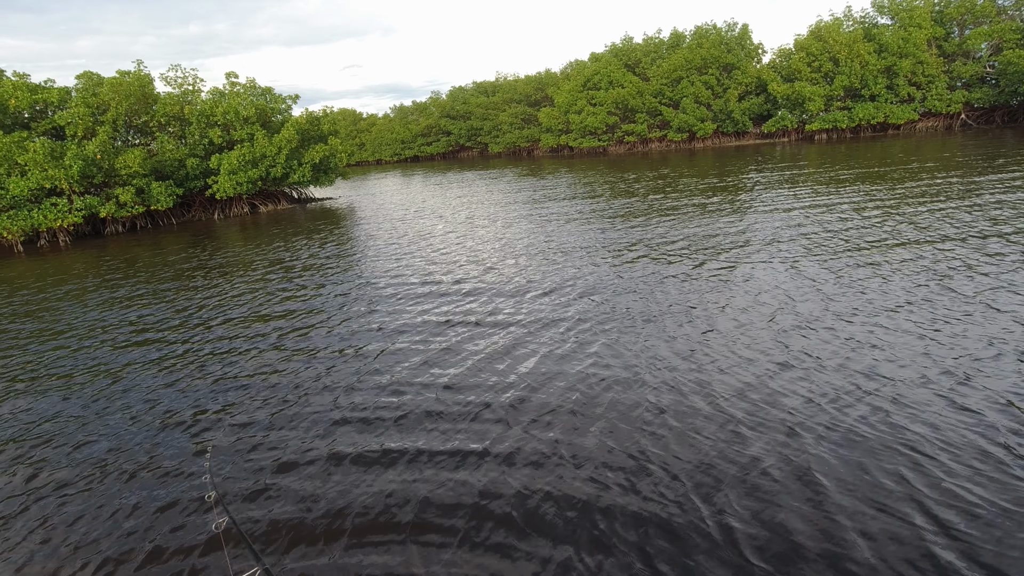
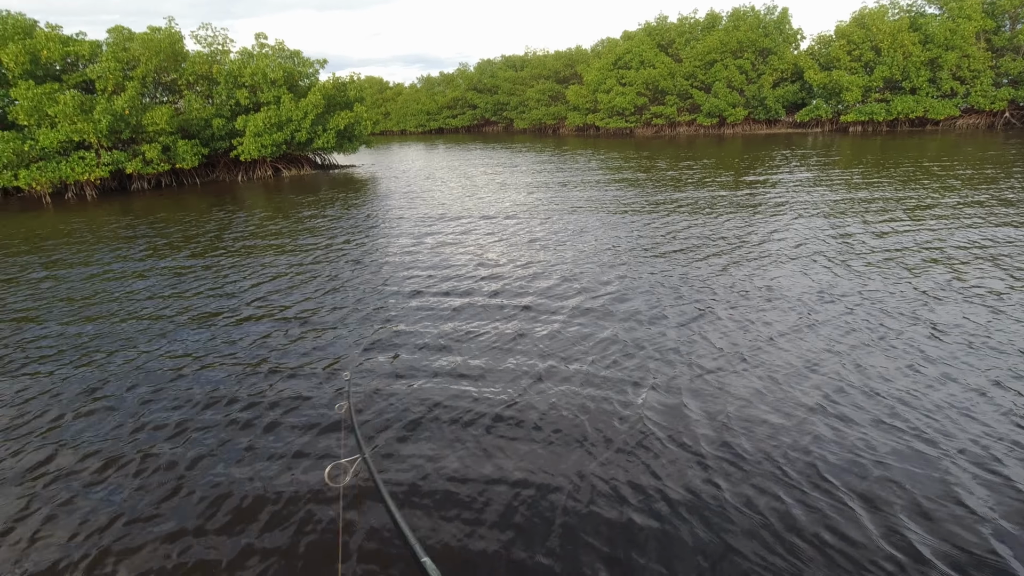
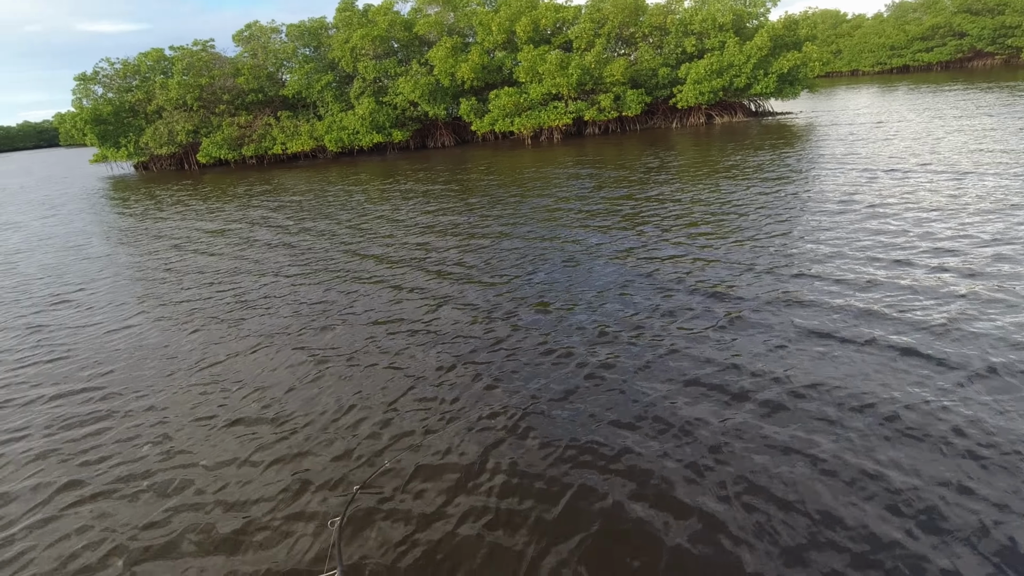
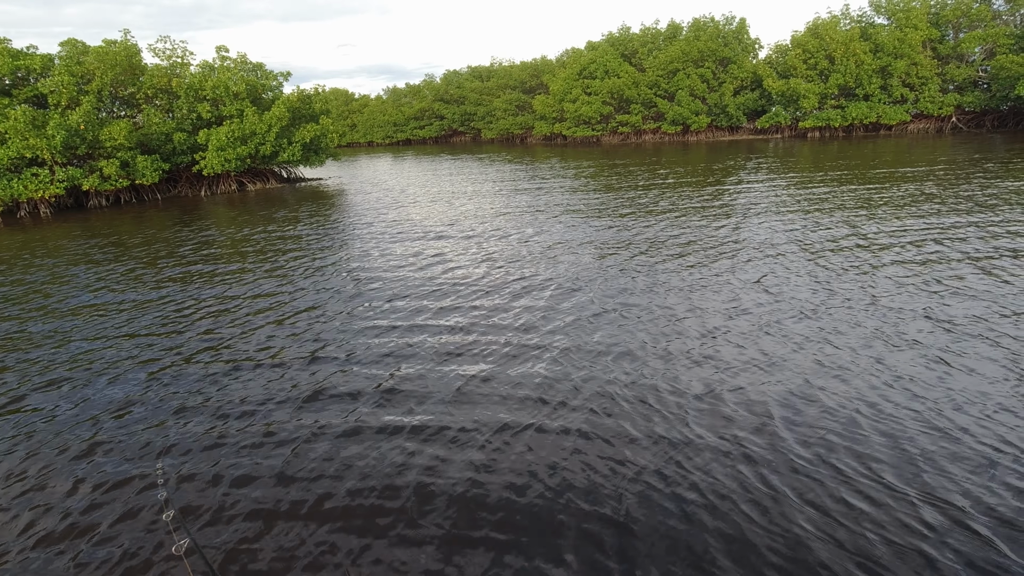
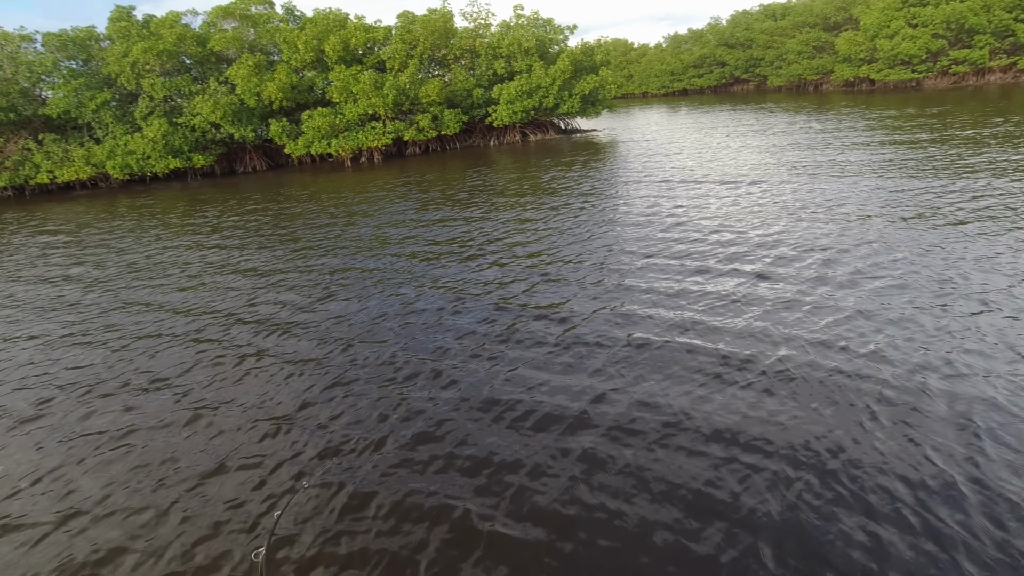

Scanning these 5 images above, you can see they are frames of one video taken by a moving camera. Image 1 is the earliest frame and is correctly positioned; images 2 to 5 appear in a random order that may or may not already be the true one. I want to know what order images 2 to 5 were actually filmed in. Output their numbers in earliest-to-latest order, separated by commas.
4, 2, 5, 3
